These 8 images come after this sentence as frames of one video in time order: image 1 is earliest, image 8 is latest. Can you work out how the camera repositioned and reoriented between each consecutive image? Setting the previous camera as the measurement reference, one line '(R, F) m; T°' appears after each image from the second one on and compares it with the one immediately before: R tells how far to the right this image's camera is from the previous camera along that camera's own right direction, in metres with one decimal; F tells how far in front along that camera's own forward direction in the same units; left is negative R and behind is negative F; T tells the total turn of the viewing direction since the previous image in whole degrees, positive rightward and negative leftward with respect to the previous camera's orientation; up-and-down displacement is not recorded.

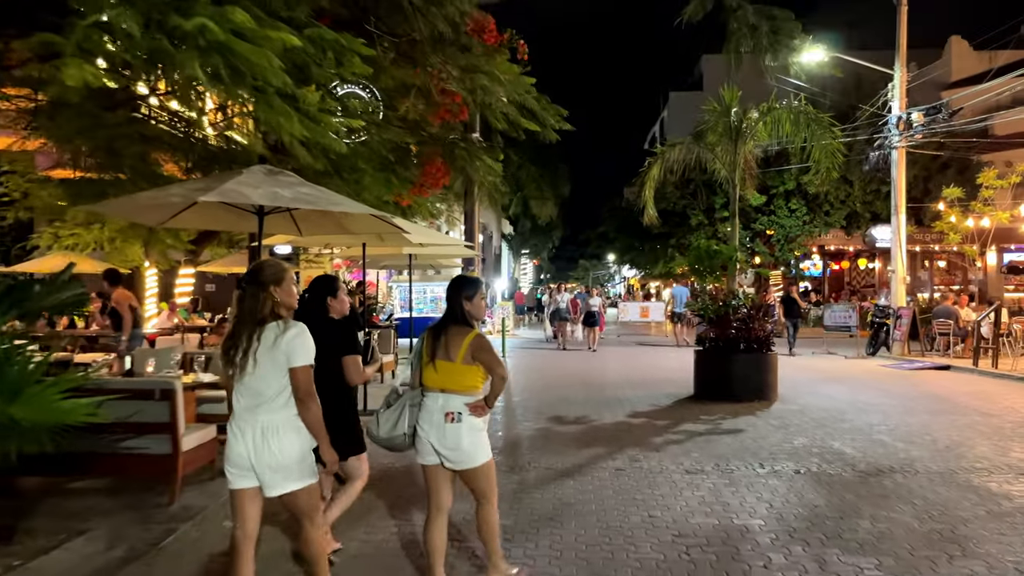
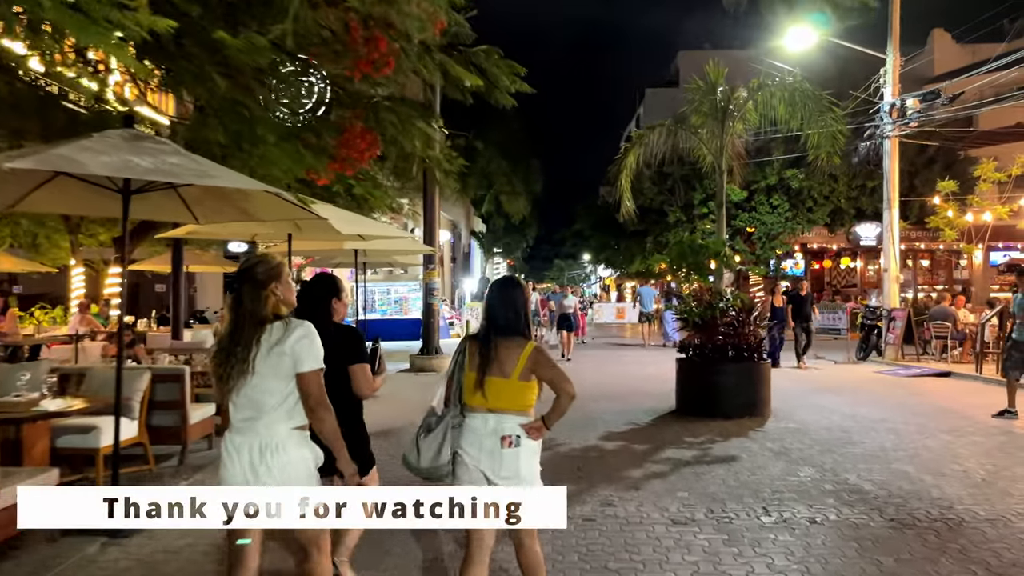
(+0.3, +1.7) m; +2°
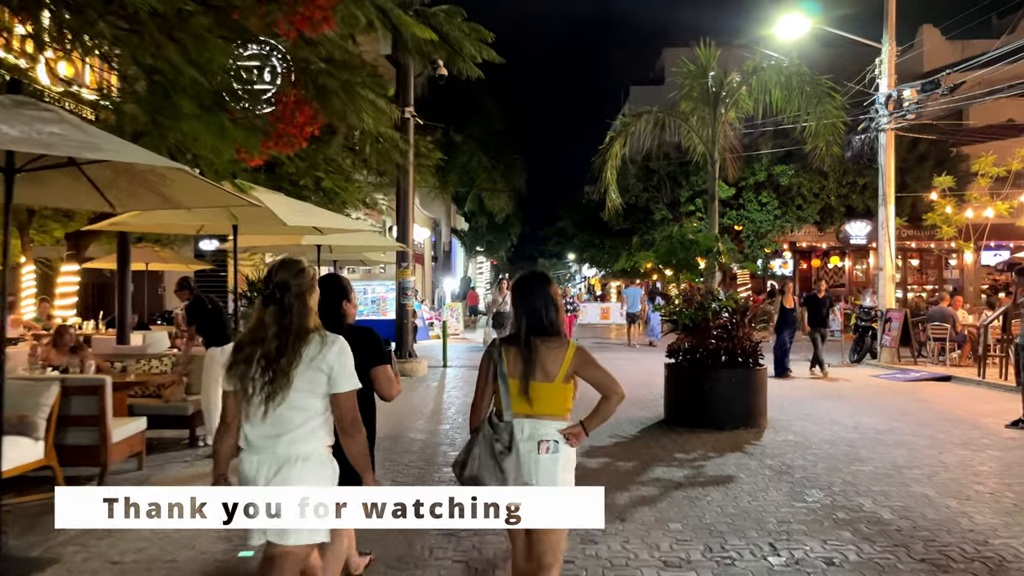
(+0.2, +1.0) m; +1°
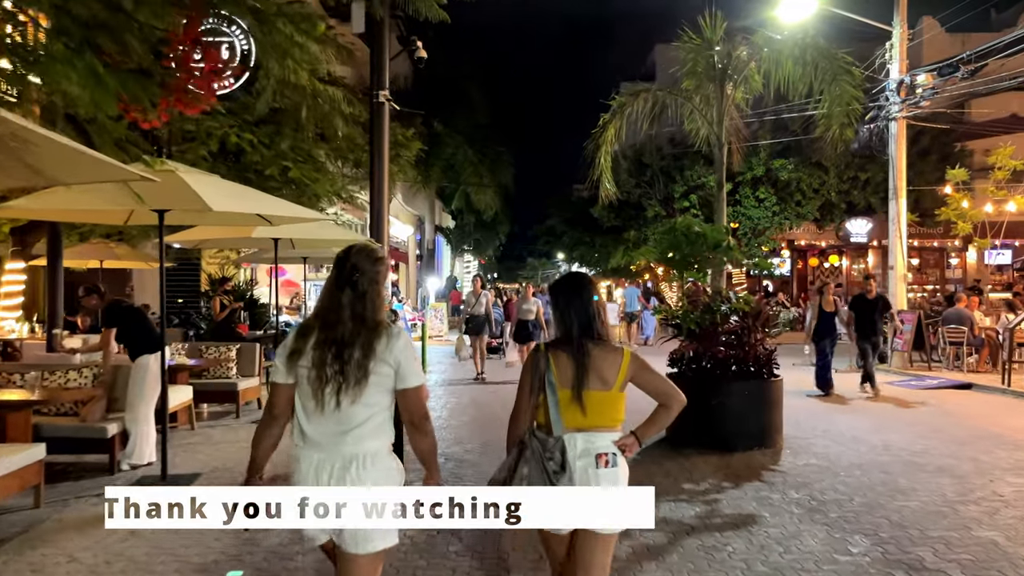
(+0.1, +1.3) m; +1°
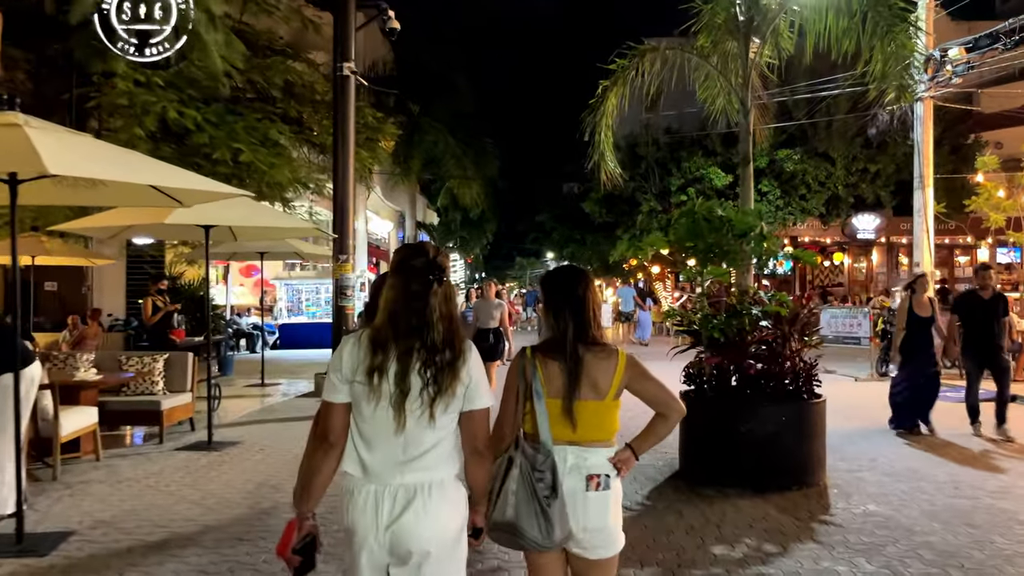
(+0.1, +1.8) m; +1°
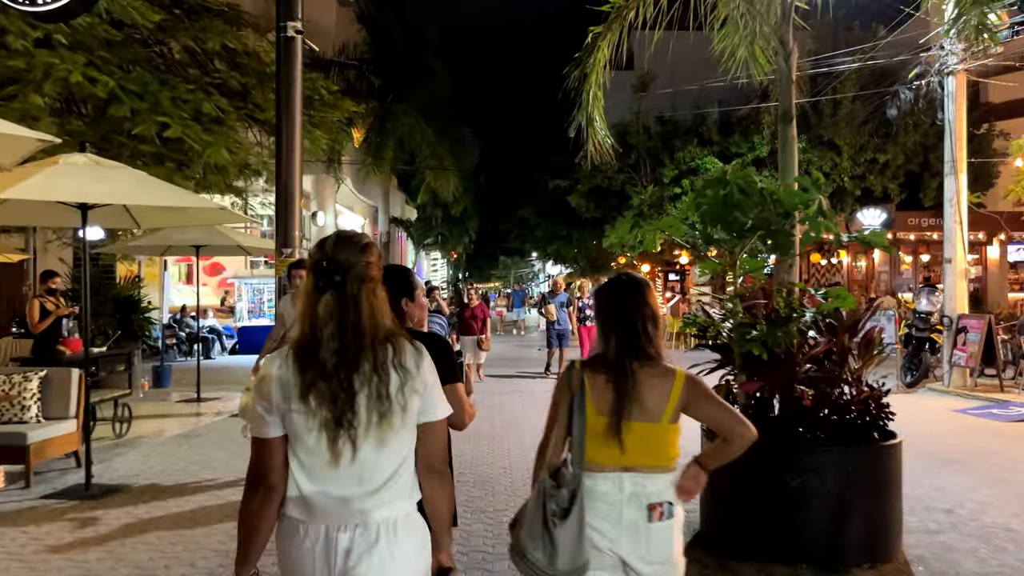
(+0.2, +1.9) m; +1°
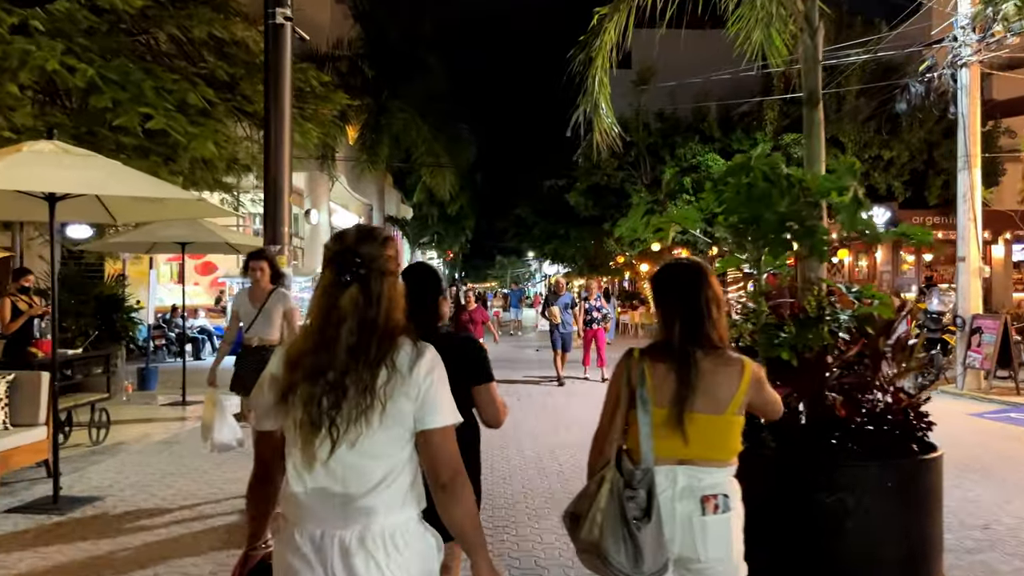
(0.0, +0.5) m; 0°
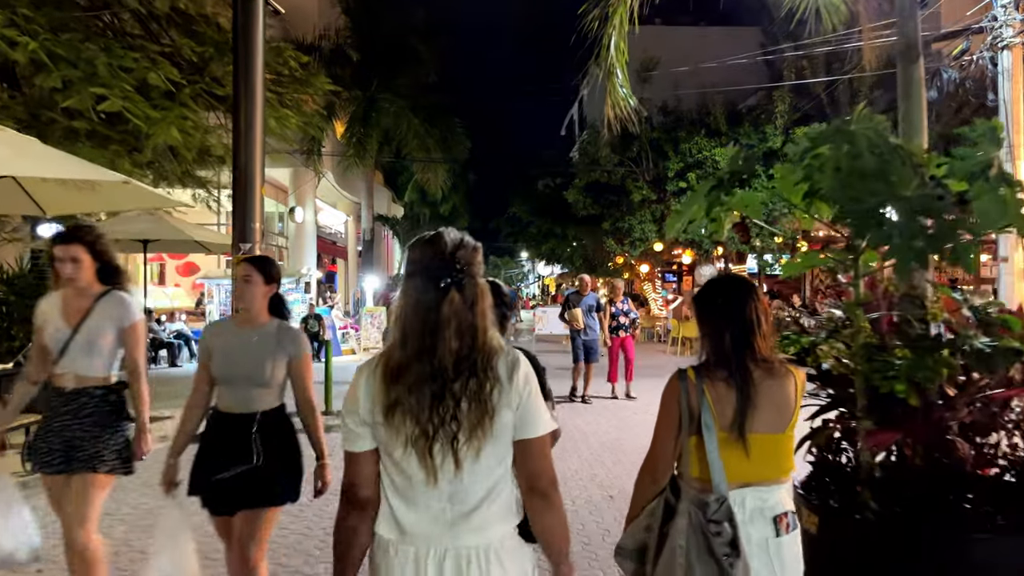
(-0.1, +1.2) m; +1°
